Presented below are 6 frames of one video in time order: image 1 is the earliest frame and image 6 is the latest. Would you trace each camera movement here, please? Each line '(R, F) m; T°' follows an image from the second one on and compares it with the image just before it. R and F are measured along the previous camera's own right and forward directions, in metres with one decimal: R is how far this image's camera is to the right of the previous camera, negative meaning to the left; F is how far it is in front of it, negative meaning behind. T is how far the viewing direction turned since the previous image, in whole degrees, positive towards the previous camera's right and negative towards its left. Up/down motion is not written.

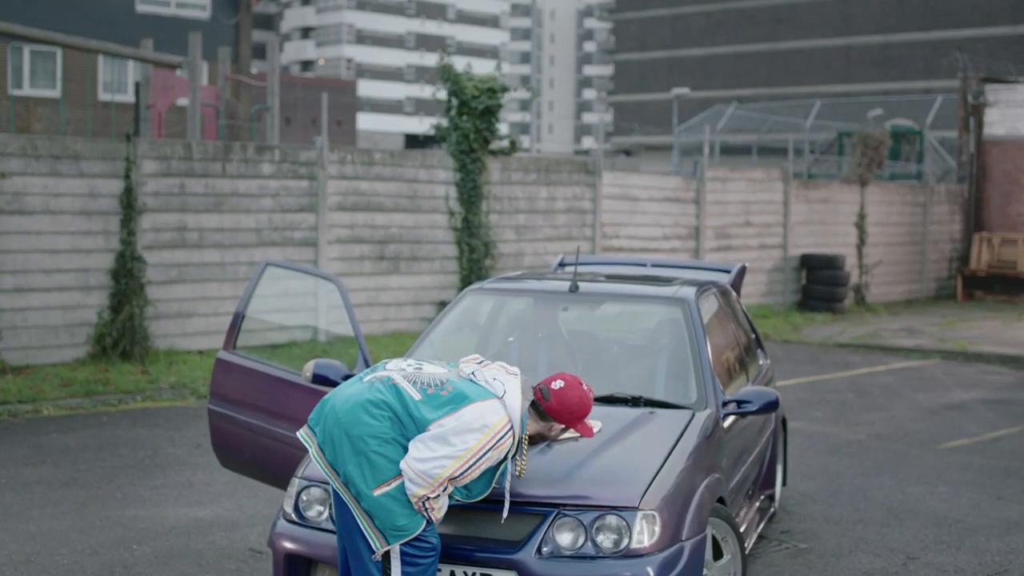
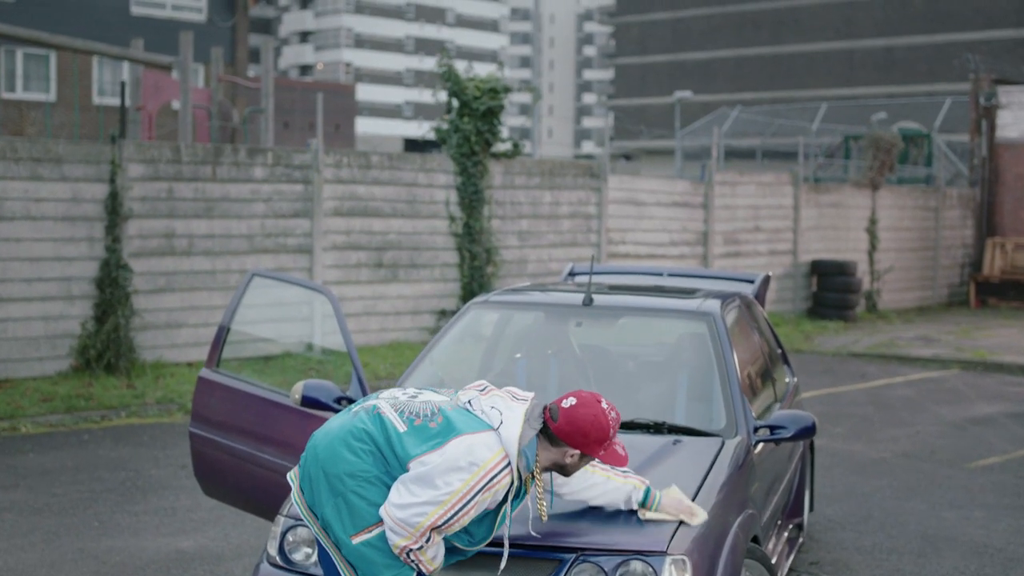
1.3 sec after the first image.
(0.0, +0.5) m; 0°
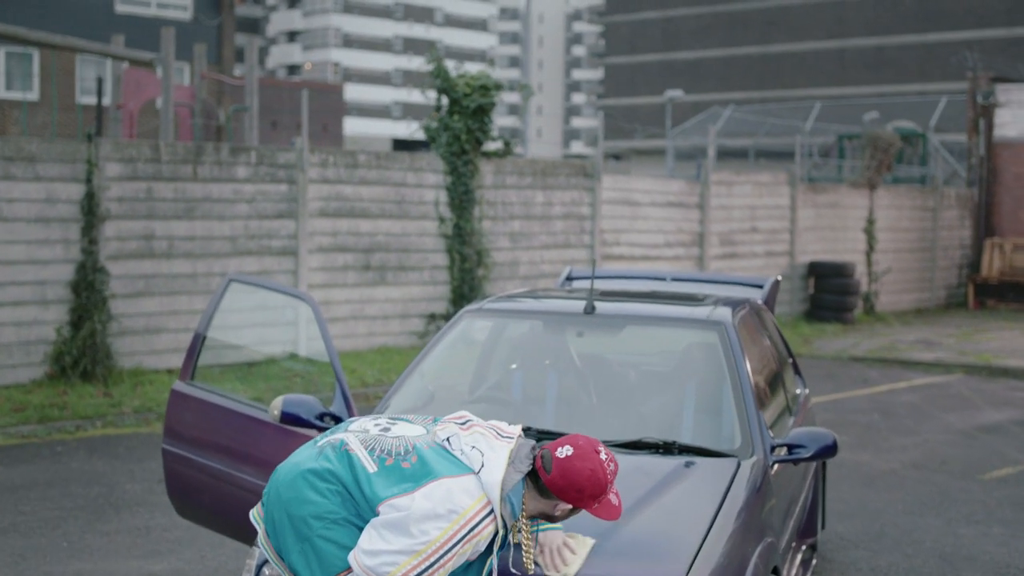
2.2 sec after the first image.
(0.0, +0.4) m; 0°
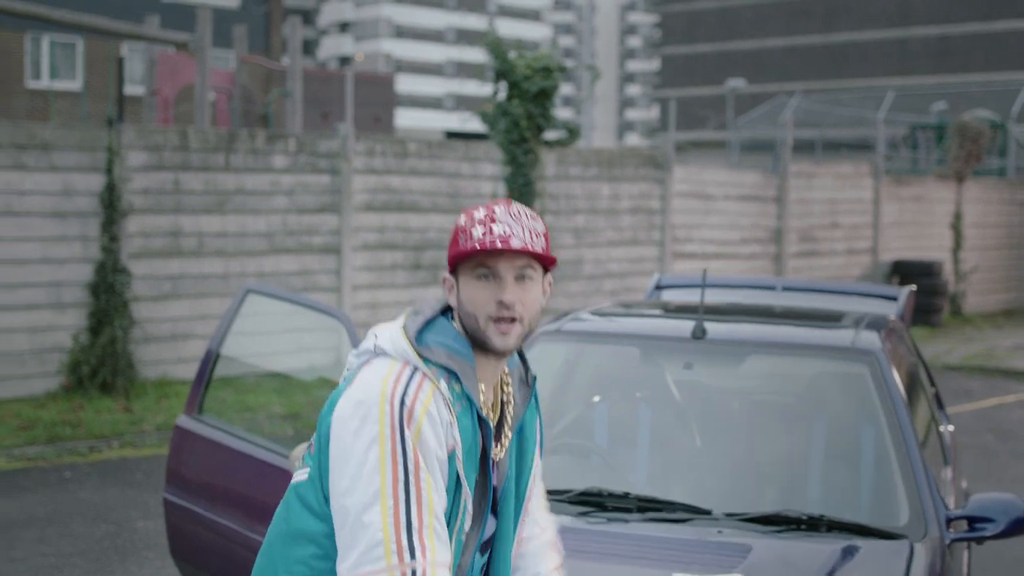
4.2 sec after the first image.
(-0.1, +1.2) m; -2°
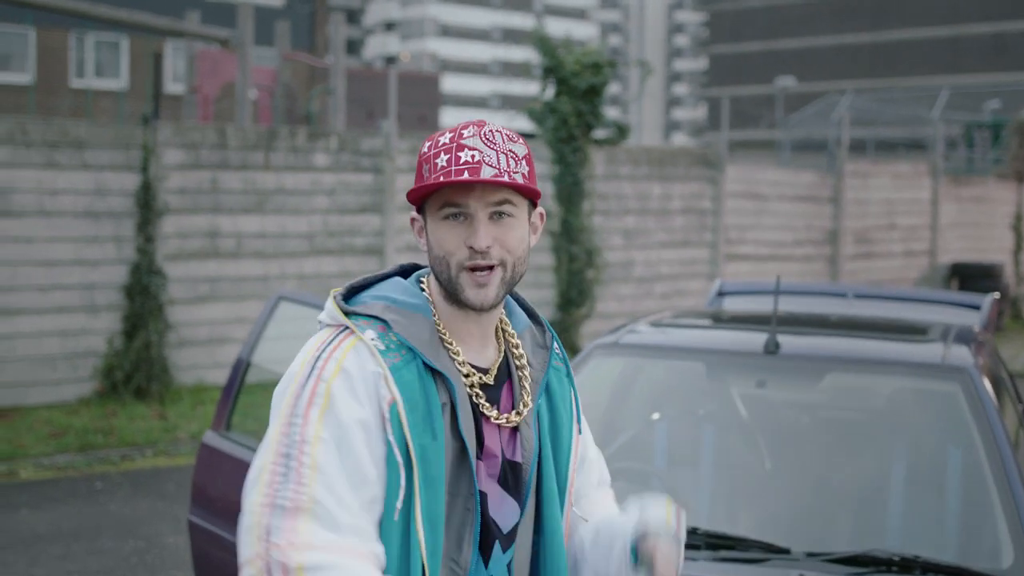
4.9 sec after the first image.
(0.0, +0.4) m; -2°
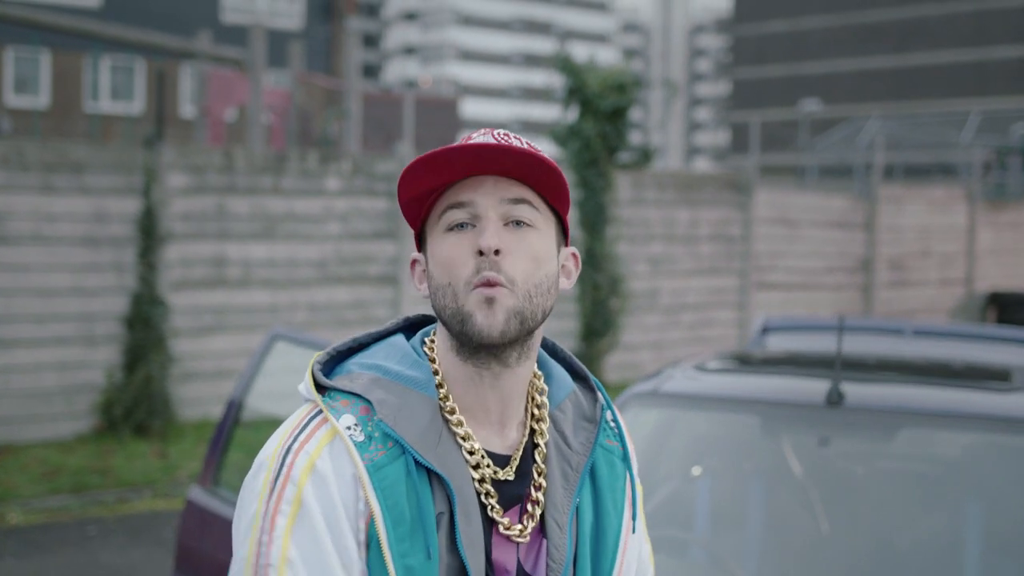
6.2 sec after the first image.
(0.0, +0.5) m; -1°
